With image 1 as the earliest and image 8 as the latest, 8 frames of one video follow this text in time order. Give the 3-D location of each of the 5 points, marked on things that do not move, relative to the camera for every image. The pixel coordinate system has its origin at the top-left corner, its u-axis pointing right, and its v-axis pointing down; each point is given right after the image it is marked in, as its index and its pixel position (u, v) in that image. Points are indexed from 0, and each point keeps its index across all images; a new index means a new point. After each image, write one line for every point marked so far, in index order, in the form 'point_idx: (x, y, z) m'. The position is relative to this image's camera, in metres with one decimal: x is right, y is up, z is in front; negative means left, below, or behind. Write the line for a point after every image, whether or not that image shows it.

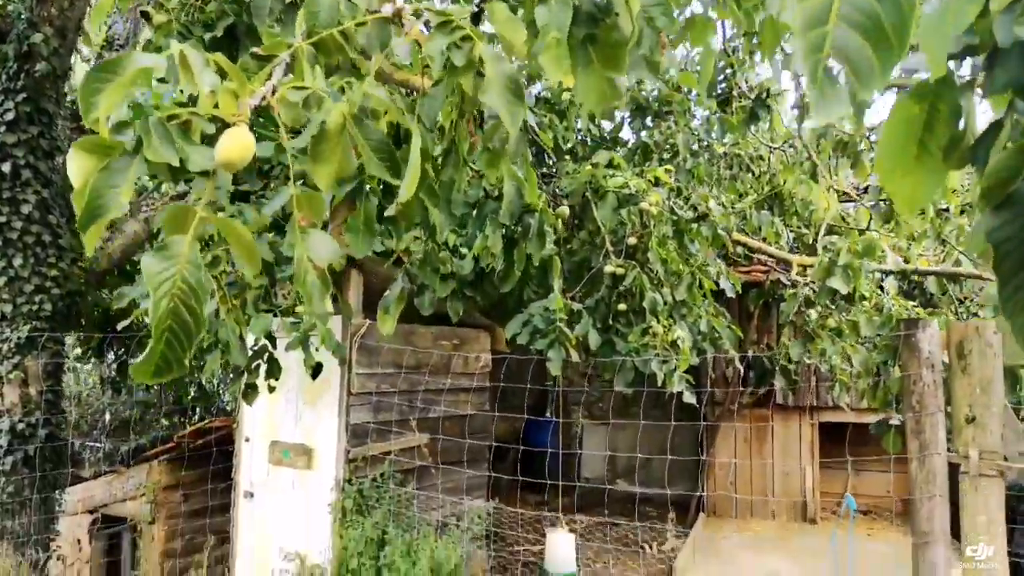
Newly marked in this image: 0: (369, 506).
0: (-0.8, -1.2, +4.1) m
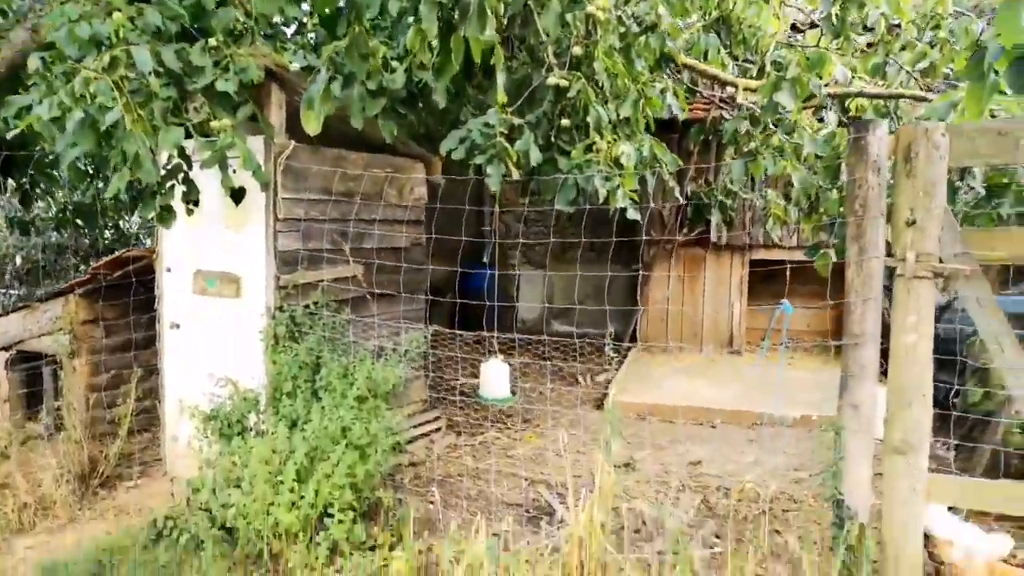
0: (-1.1, -0.2, +4.0) m
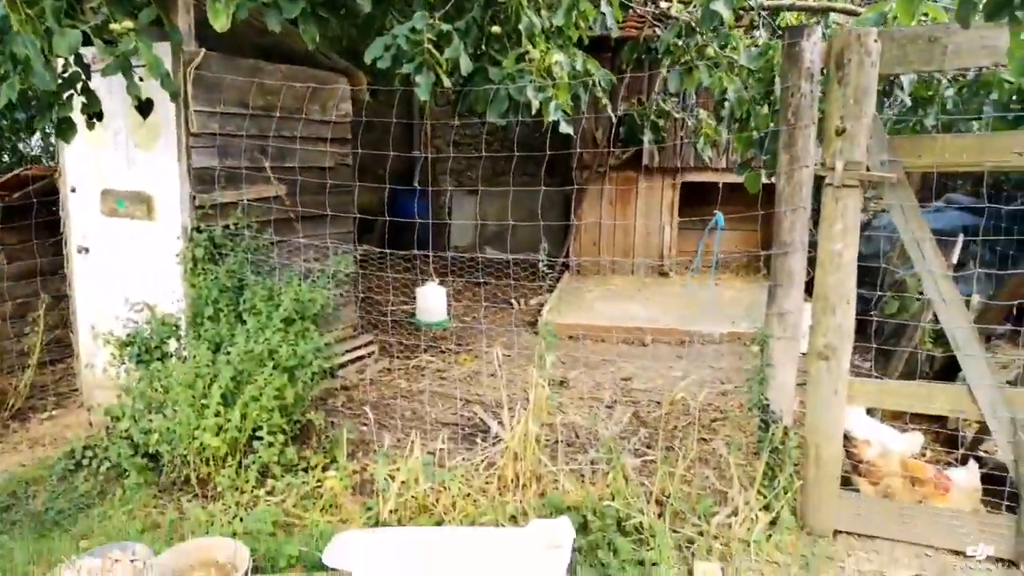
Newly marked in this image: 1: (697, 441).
0: (-1.4, +0.2, +3.8) m
1: (+0.8, -0.7, +3.3) m
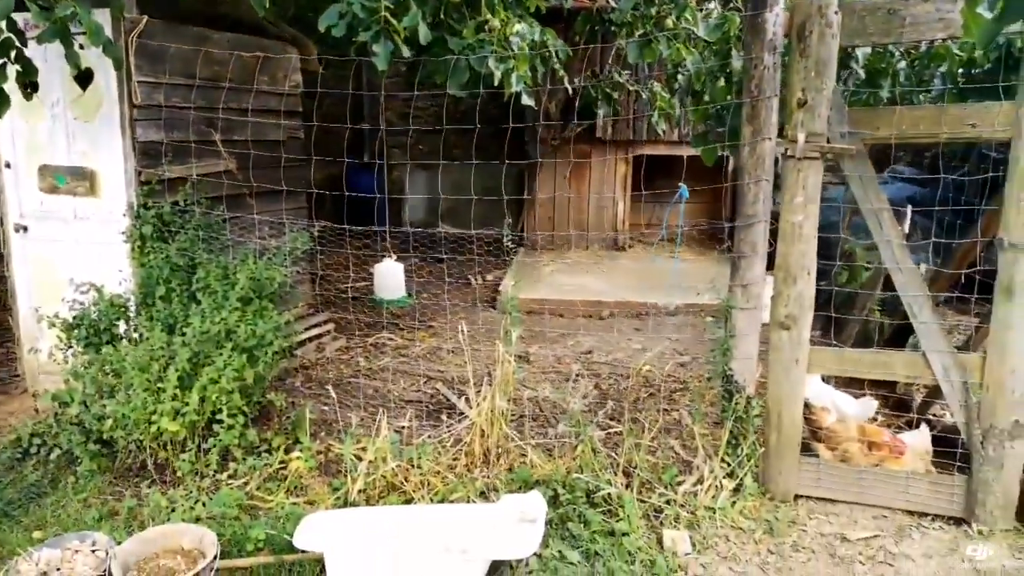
0: (-1.6, +0.3, +3.6) m
1: (+0.7, -0.6, +3.4) m
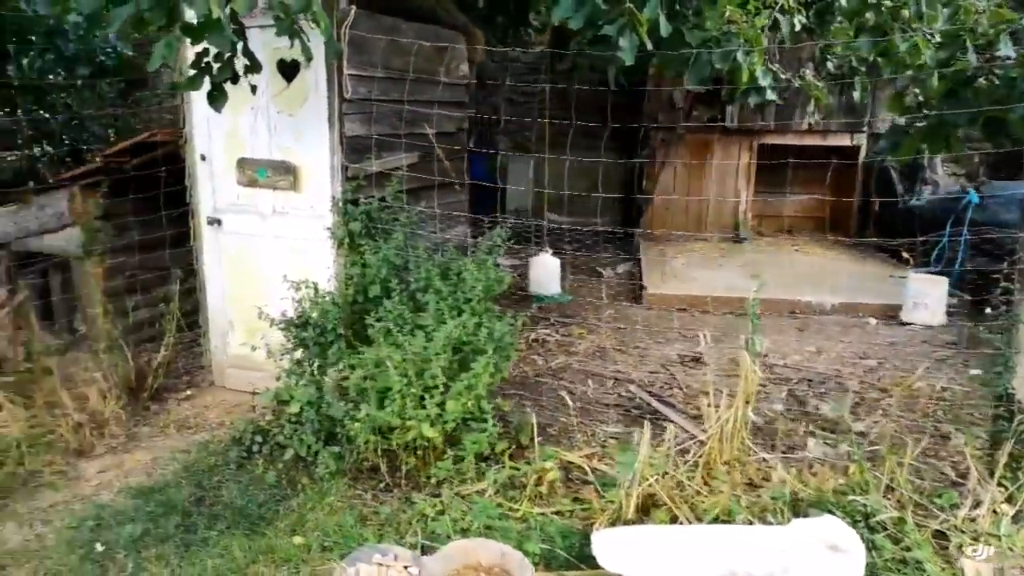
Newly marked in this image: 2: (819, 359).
0: (-0.6, +0.3, +3.6) m
1: (+1.6, -0.6, +3.2) m
2: (+1.8, -0.4, +4.5) m
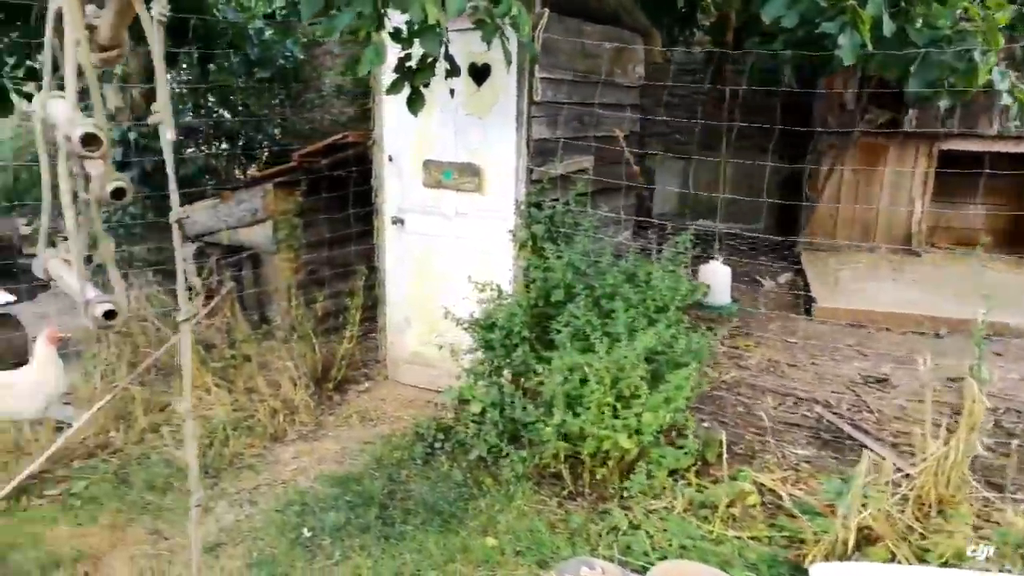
0: (+0.2, +0.3, +3.6) m
1: (+2.4, -0.7, +2.8) m
2: (+2.8, -0.5, +4.0) m
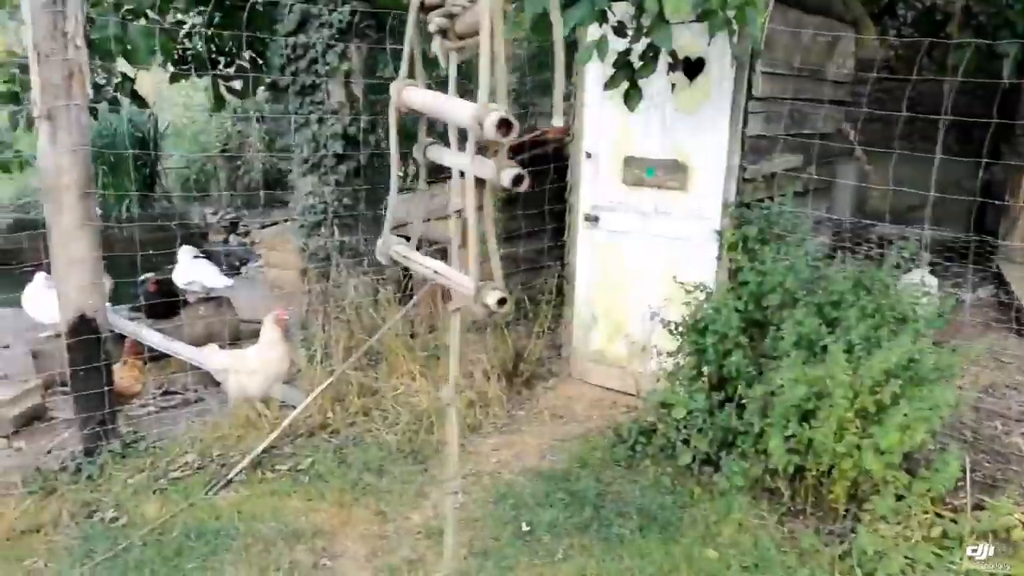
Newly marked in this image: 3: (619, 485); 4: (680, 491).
0: (+1.2, +0.2, +3.4) m
1: (+3.1, -0.8, +2.3) m
2: (+3.7, -0.7, +3.5) m
3: (+0.4, -0.8, +3.0) m
4: (+0.6, -0.8, +2.9) m
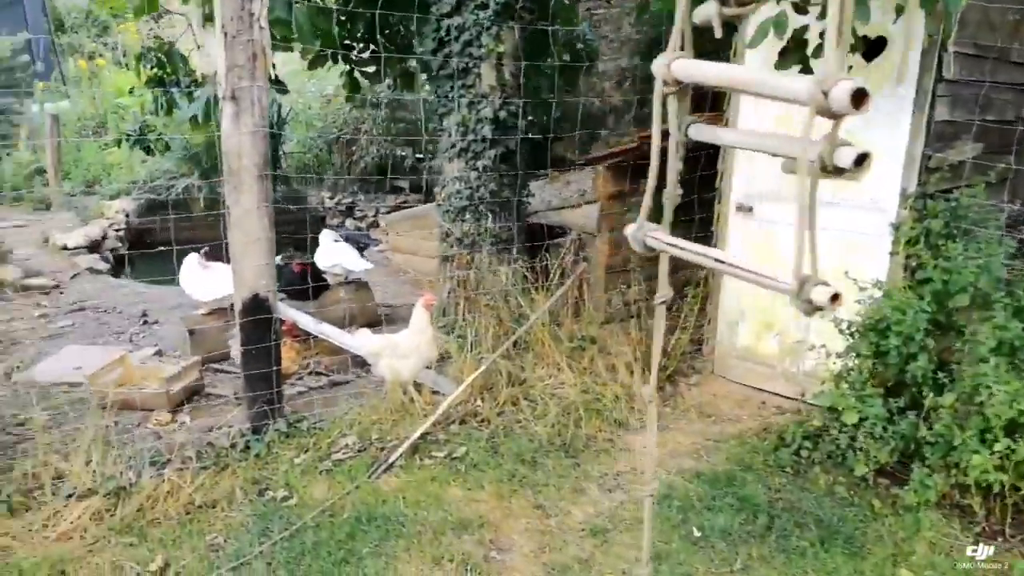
0: (+1.8, +0.2, +3.1) m
1: (+3.7, -0.9, +1.9) m
2: (+4.4, -0.7, +3.0) m
3: (+1.0, -0.8, +2.8) m
4: (+1.2, -0.8, +2.7) m
